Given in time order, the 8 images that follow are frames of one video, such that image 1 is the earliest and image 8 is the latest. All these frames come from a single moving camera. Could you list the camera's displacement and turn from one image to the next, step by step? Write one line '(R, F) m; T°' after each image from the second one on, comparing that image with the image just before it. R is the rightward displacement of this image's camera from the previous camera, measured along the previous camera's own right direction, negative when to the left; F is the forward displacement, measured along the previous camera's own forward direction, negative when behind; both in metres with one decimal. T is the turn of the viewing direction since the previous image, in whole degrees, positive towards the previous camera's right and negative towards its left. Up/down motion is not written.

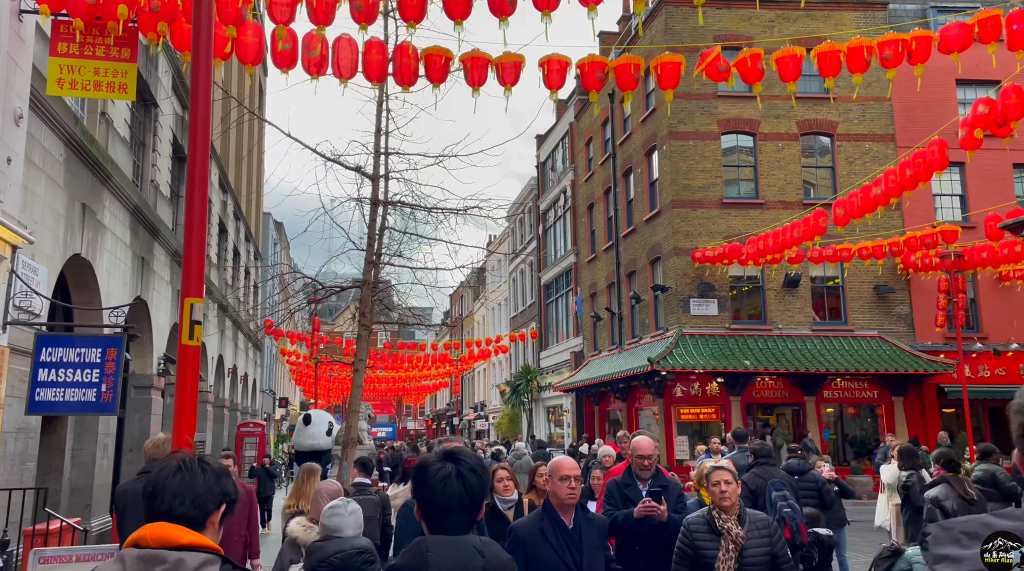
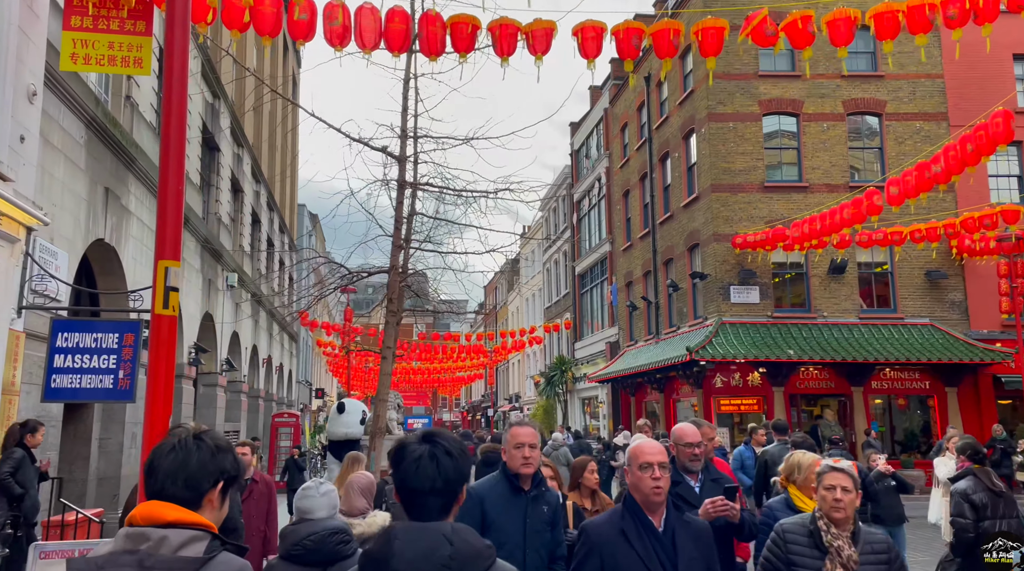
(0.0, +0.6) m; -2°
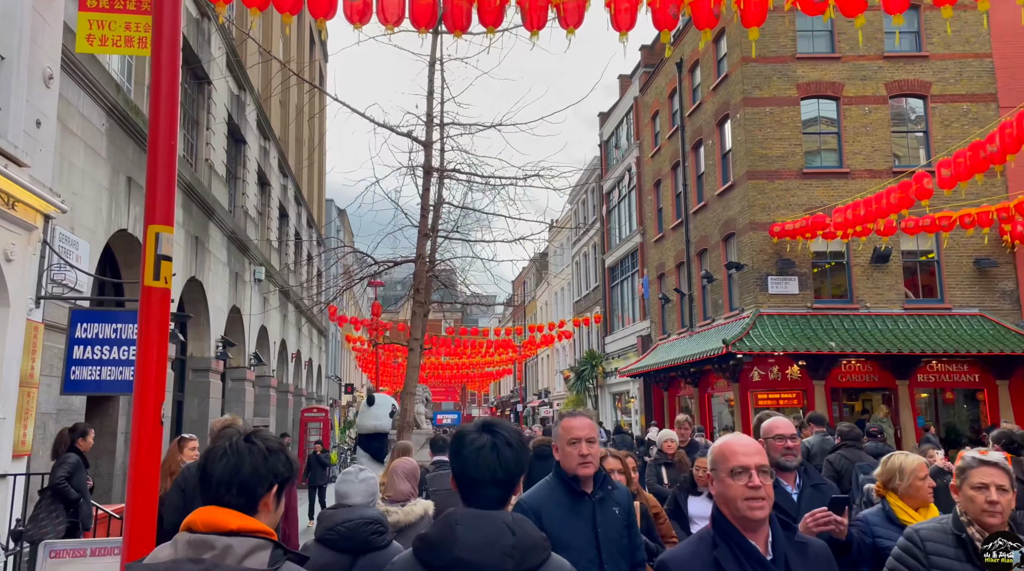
(-0.1, +0.5) m; -2°
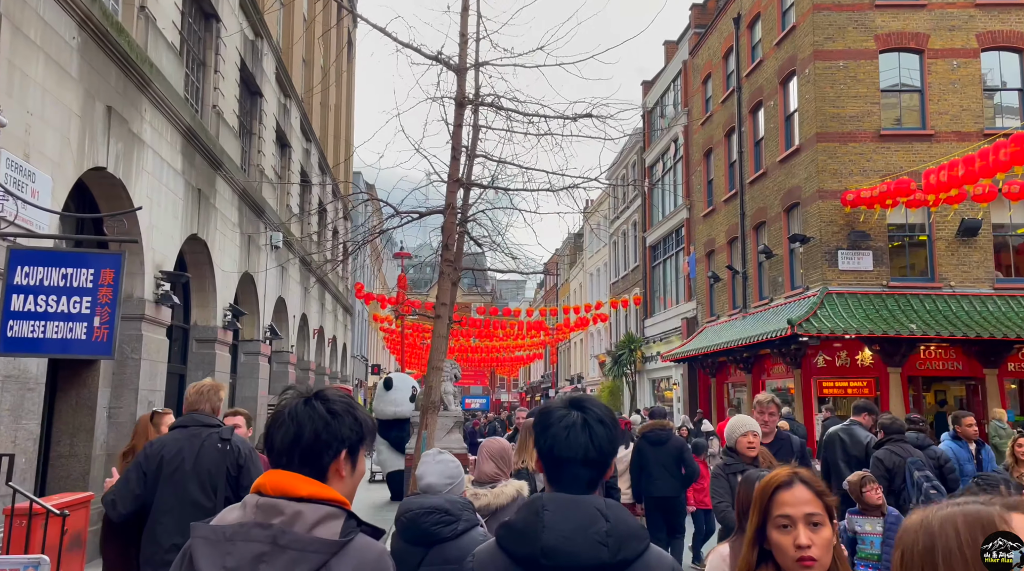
(-0.2, +2.0) m; -2°
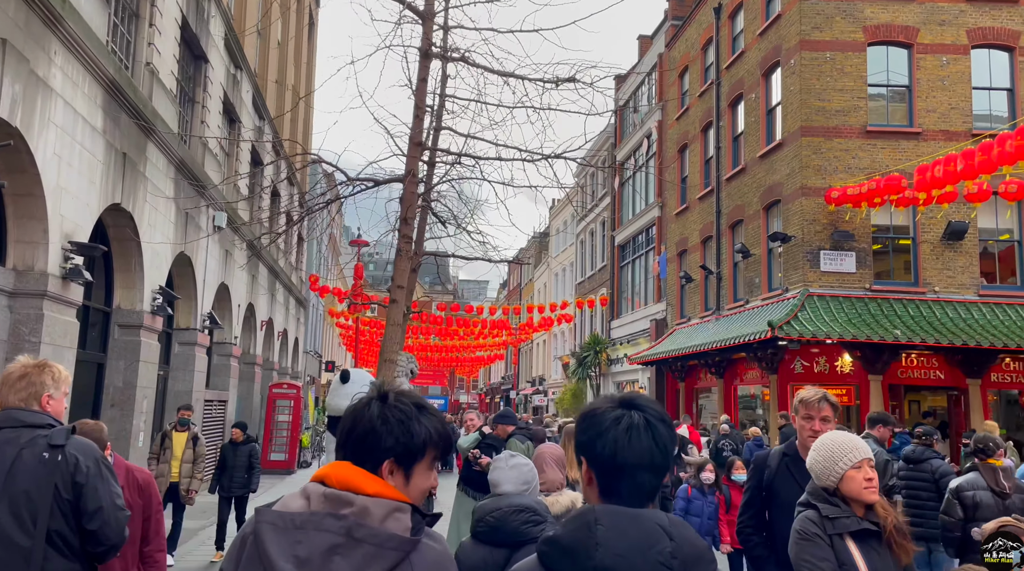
(0.0, +1.1) m; +2°
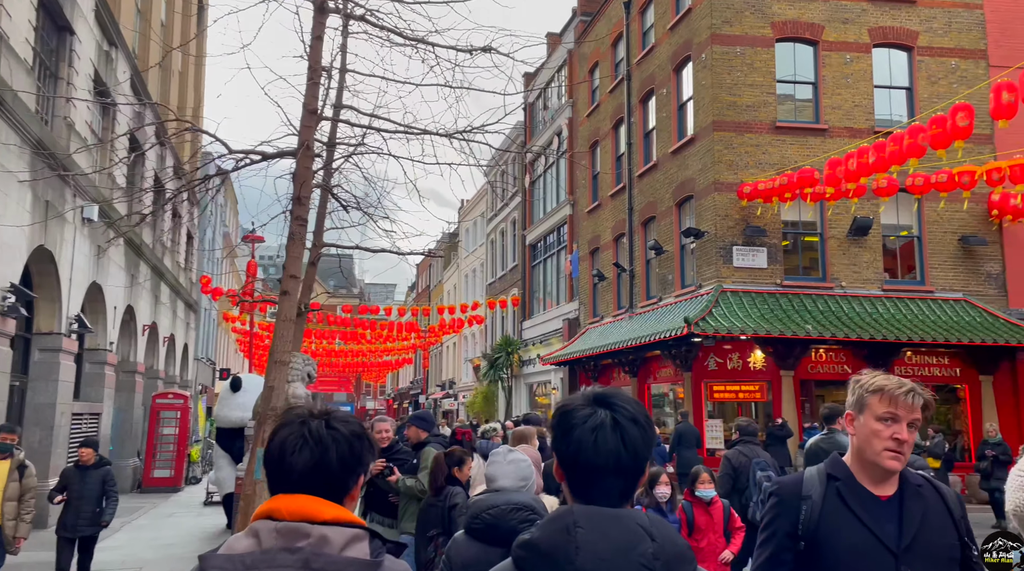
(0.0, +0.6) m; +5°
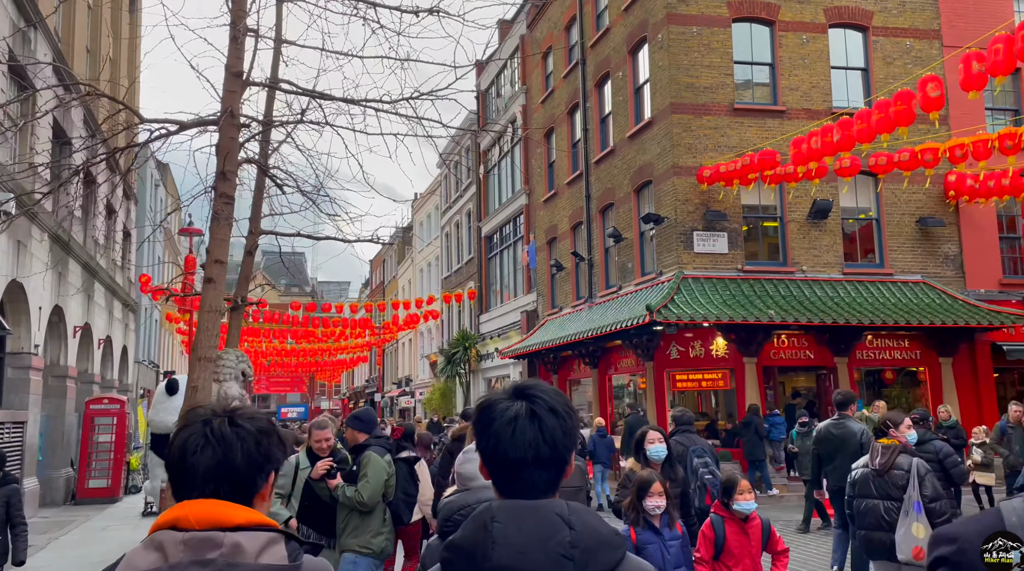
(0.0, +0.6) m; +3°
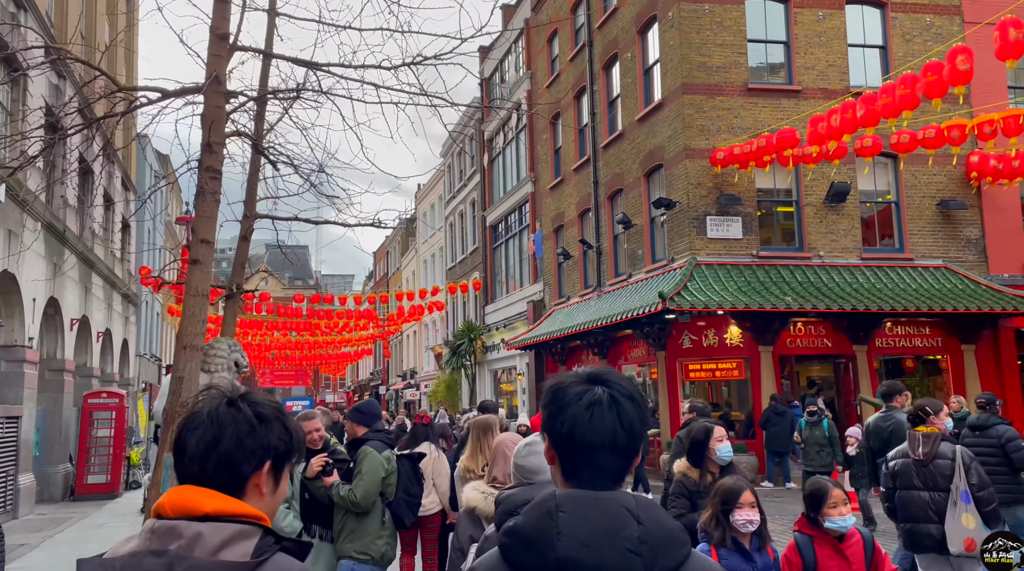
(0.0, +0.6) m; 0°
